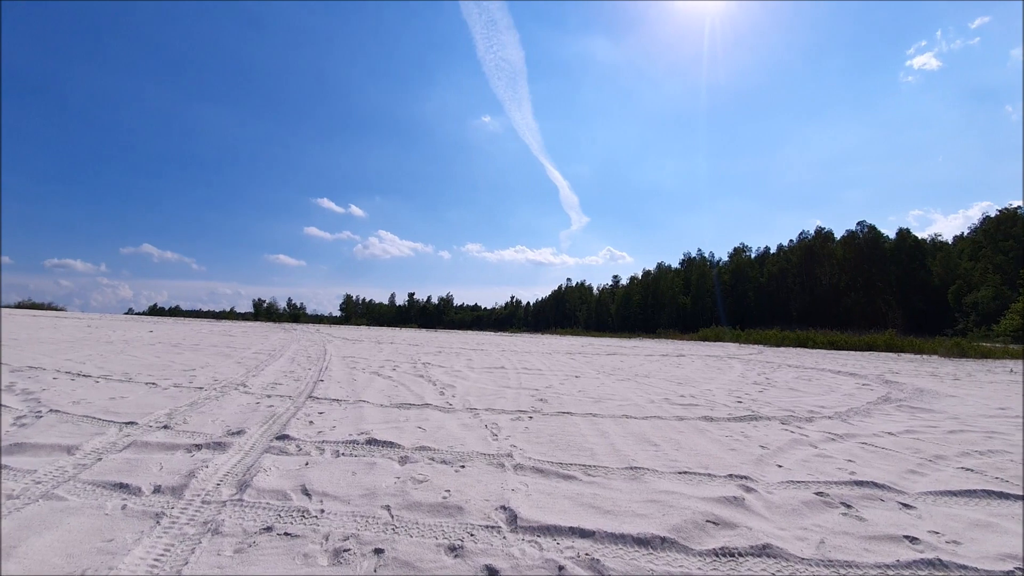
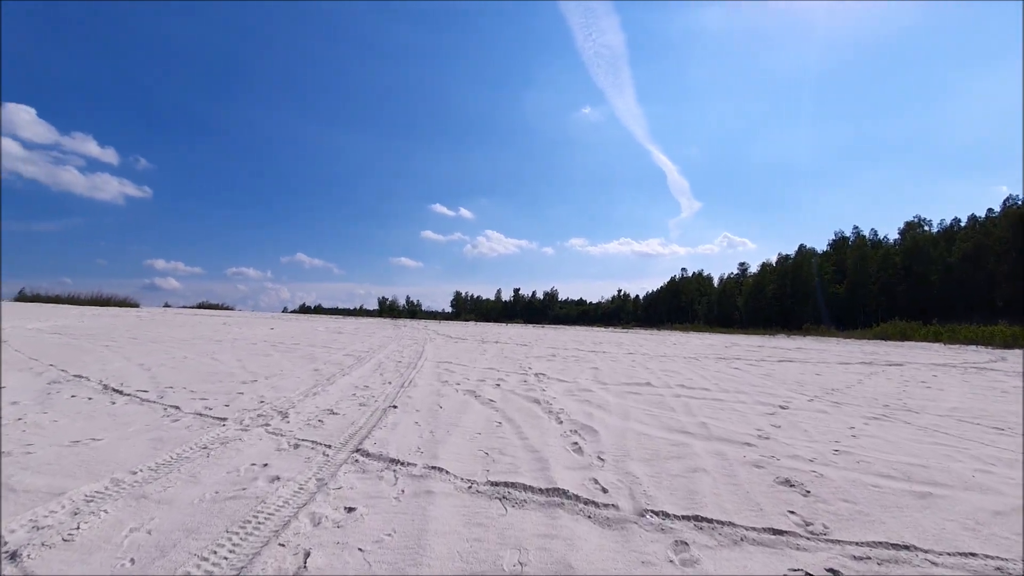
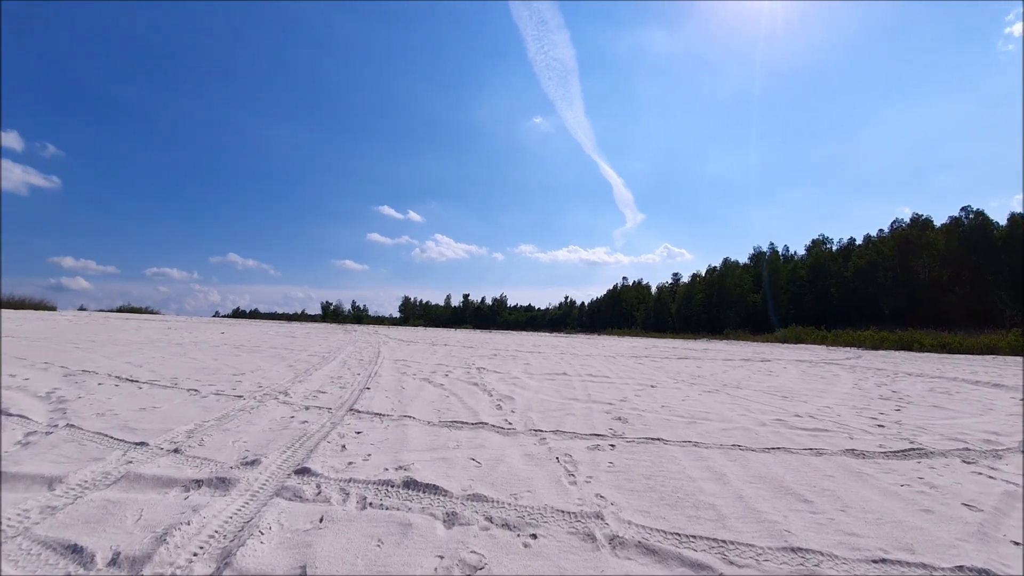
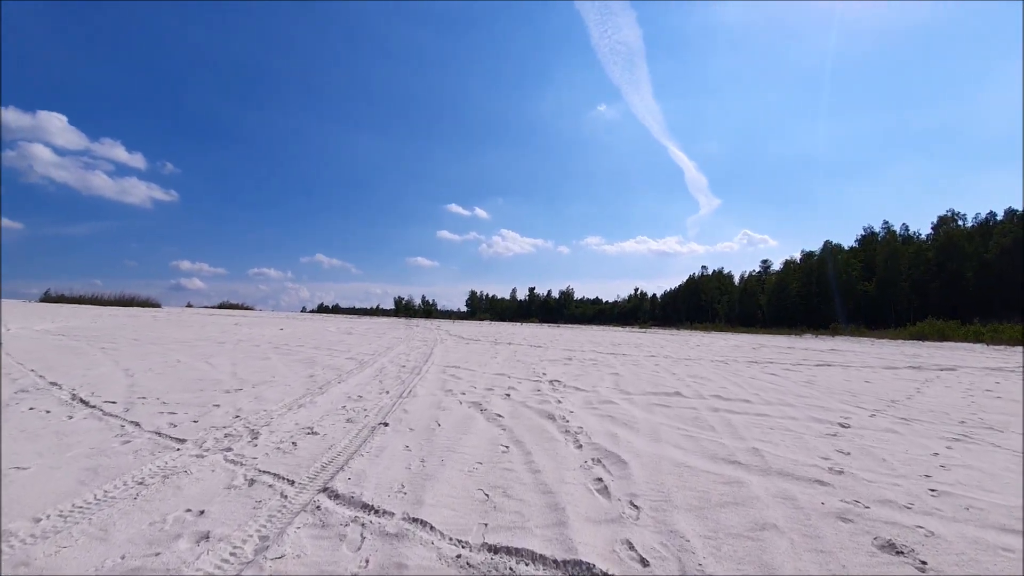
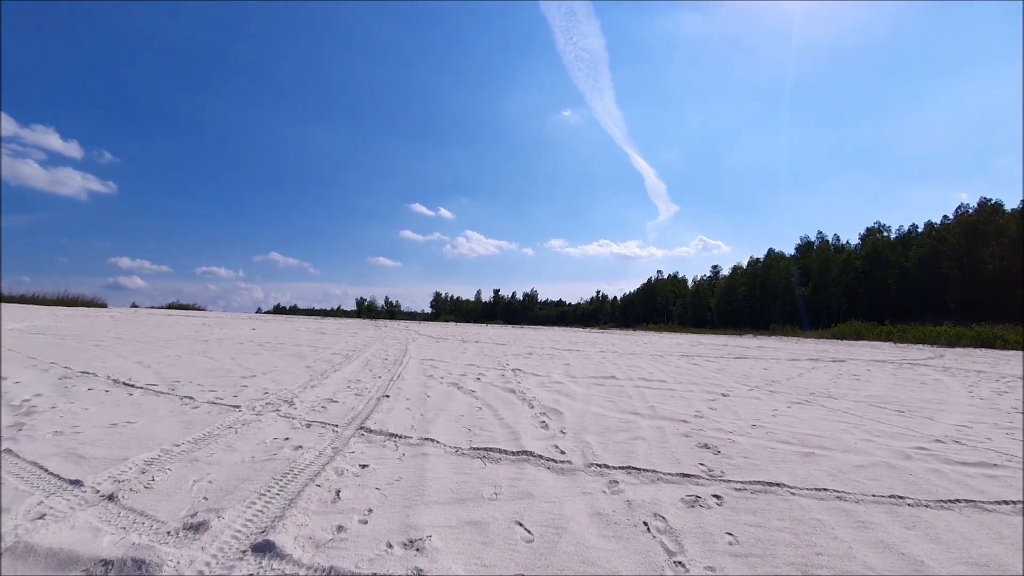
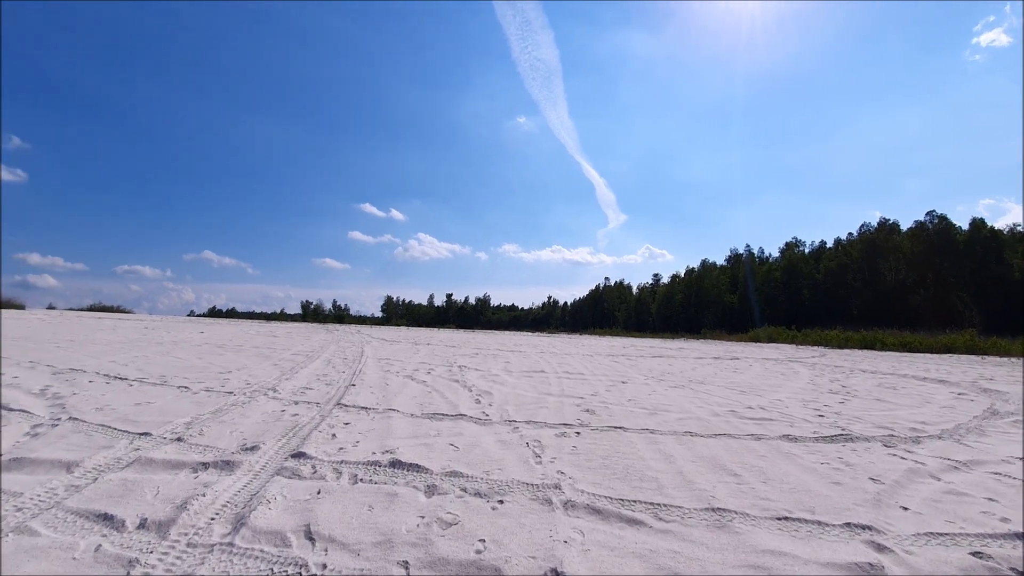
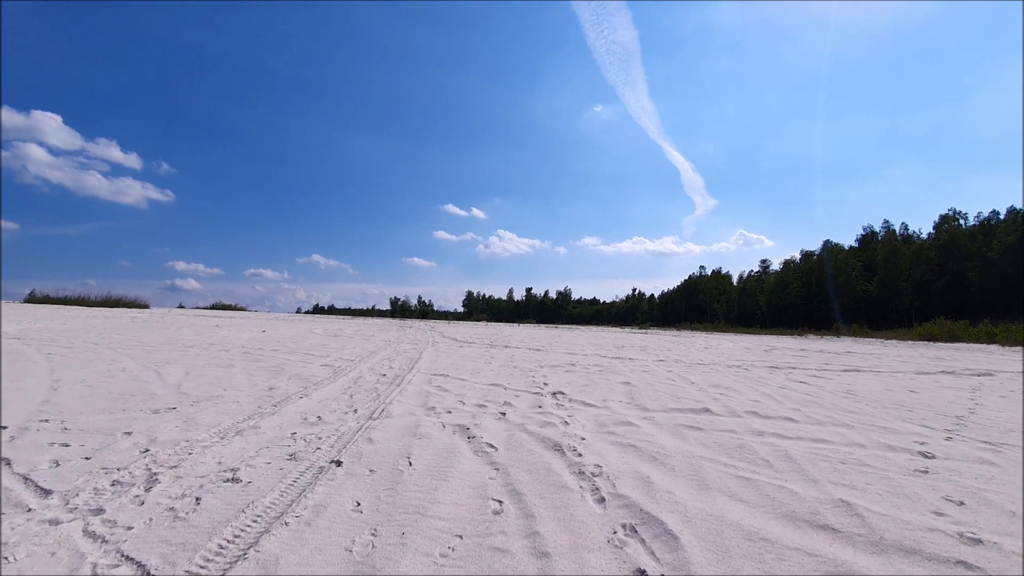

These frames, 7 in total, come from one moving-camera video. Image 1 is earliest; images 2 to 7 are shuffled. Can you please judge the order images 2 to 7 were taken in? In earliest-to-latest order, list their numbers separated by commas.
6, 3, 5, 2, 4, 7
